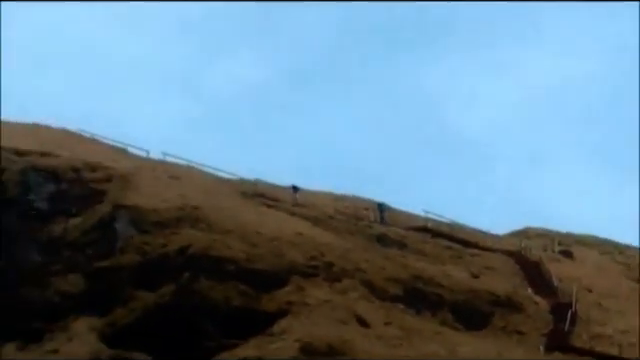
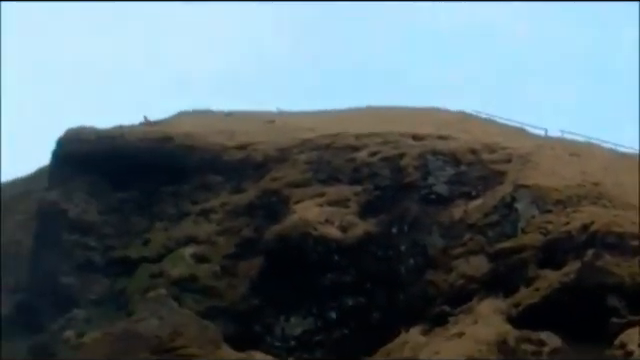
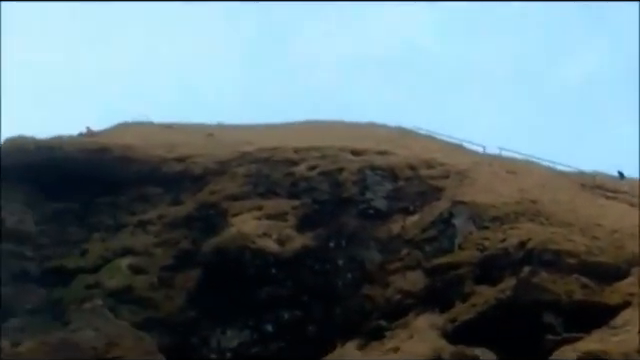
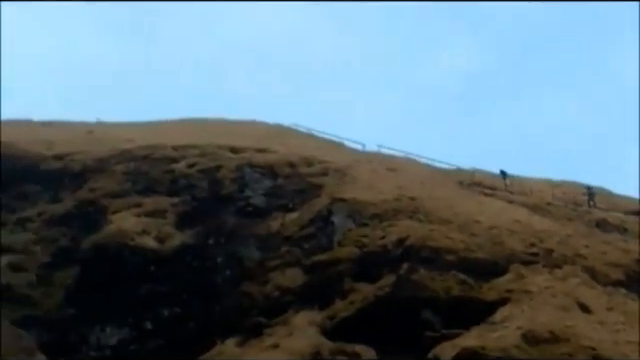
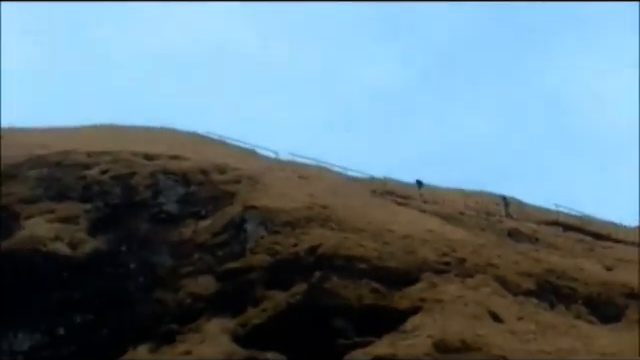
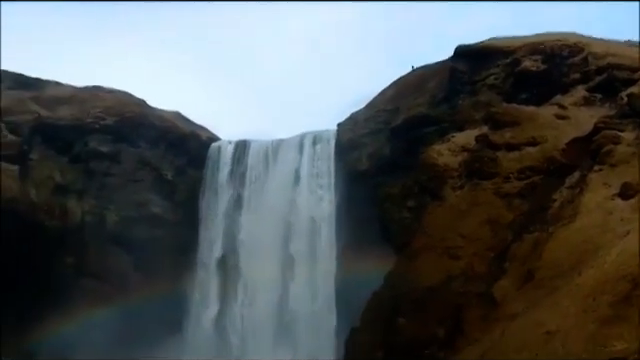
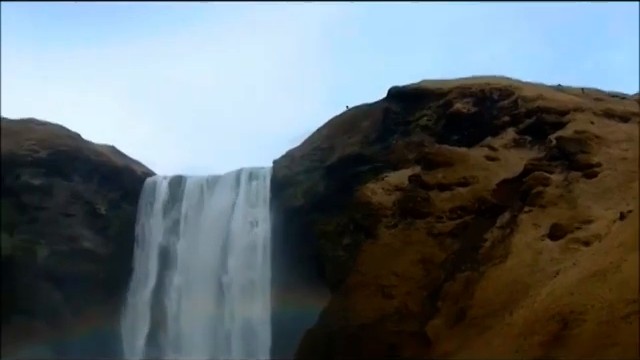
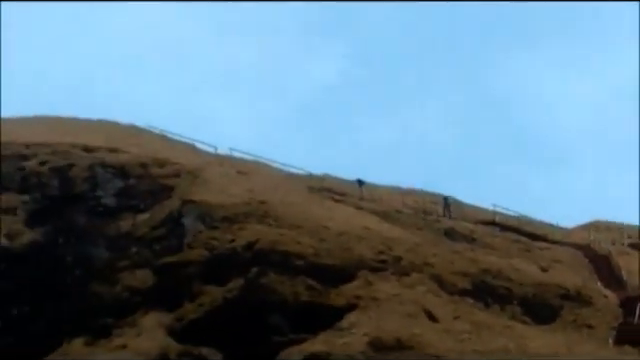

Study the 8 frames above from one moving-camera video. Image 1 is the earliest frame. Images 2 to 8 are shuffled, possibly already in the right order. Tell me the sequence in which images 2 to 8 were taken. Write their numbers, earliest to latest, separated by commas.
8, 5, 4, 3, 2, 7, 6
